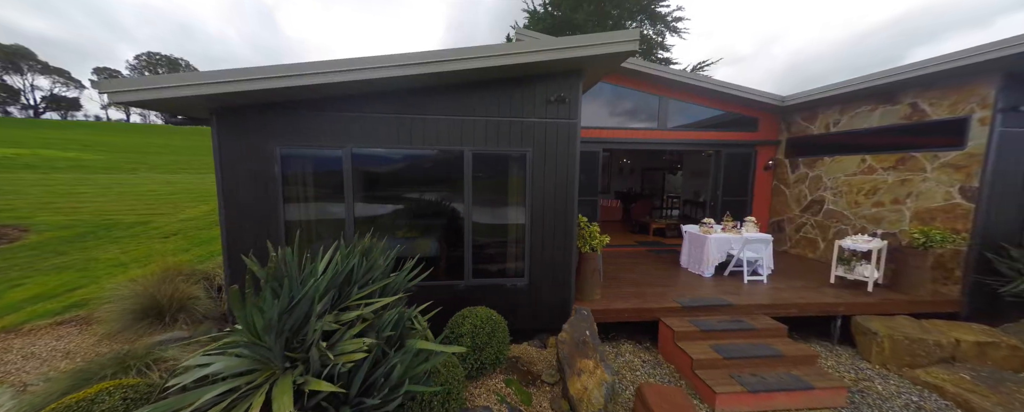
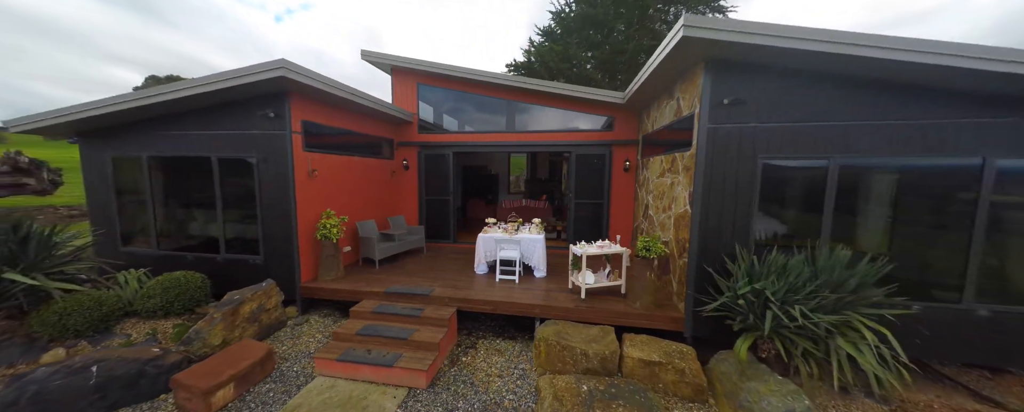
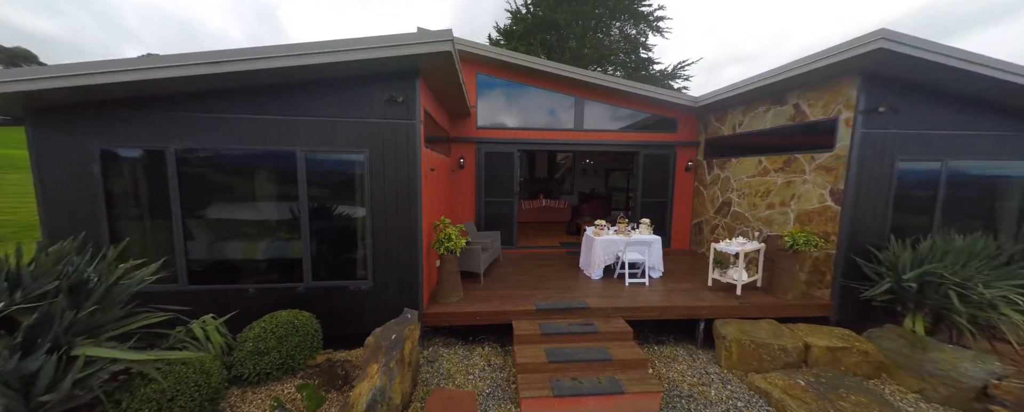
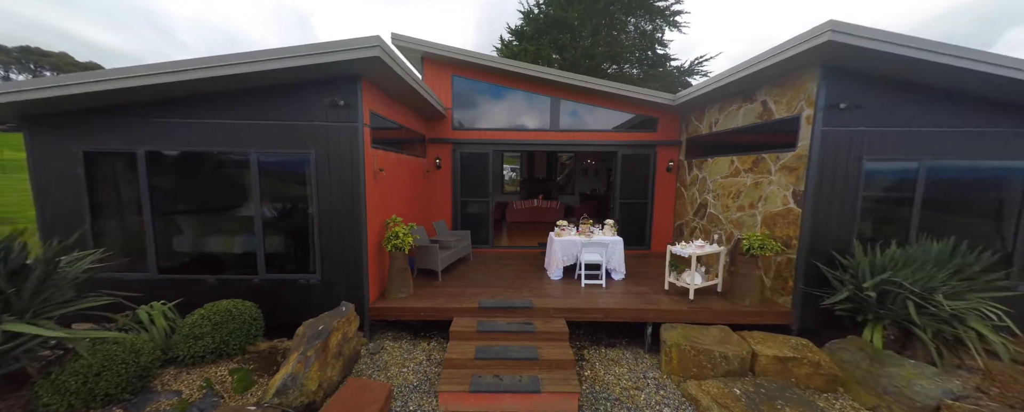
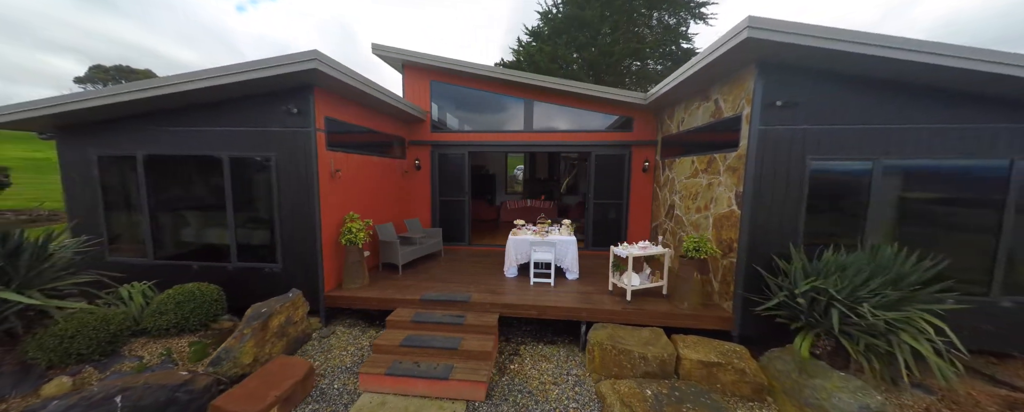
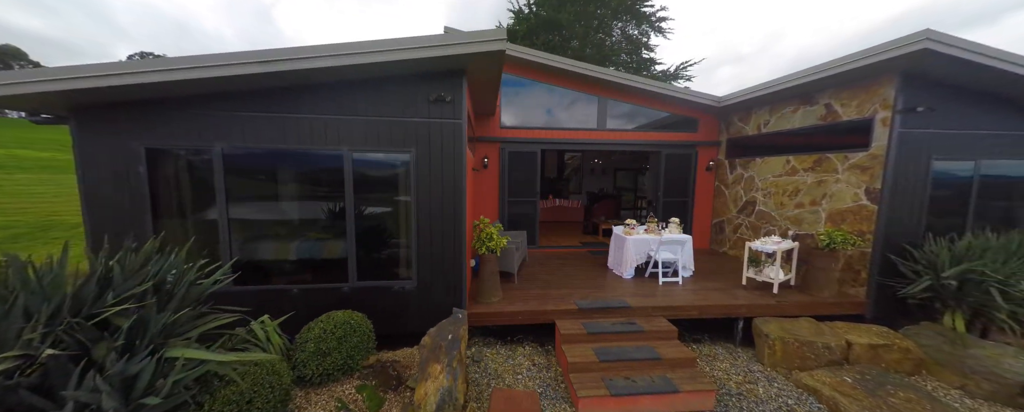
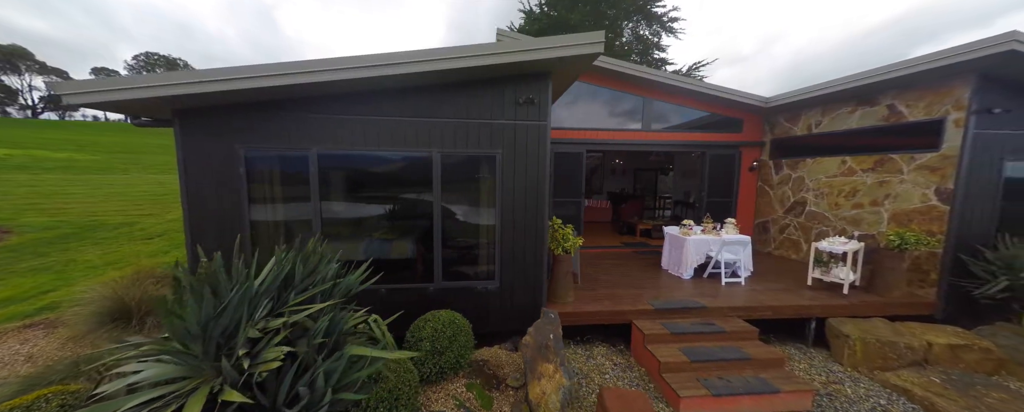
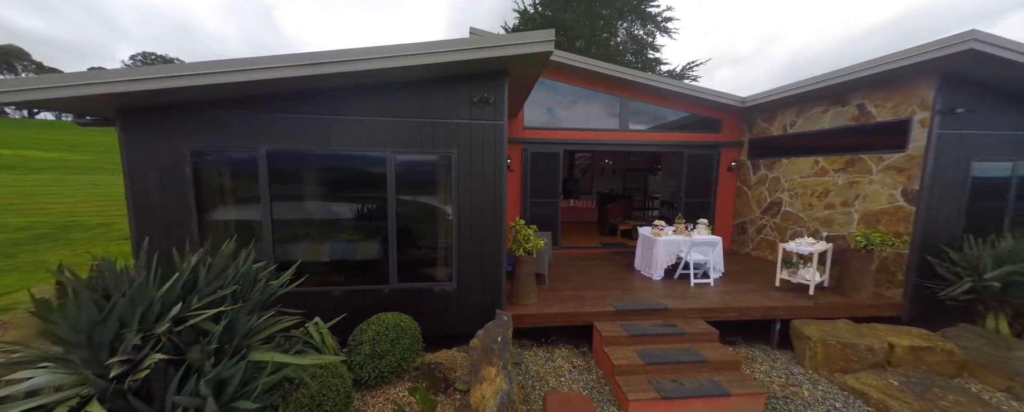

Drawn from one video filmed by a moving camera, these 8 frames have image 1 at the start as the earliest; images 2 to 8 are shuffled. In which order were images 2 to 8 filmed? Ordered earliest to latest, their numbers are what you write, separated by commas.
7, 8, 6, 3, 4, 5, 2
